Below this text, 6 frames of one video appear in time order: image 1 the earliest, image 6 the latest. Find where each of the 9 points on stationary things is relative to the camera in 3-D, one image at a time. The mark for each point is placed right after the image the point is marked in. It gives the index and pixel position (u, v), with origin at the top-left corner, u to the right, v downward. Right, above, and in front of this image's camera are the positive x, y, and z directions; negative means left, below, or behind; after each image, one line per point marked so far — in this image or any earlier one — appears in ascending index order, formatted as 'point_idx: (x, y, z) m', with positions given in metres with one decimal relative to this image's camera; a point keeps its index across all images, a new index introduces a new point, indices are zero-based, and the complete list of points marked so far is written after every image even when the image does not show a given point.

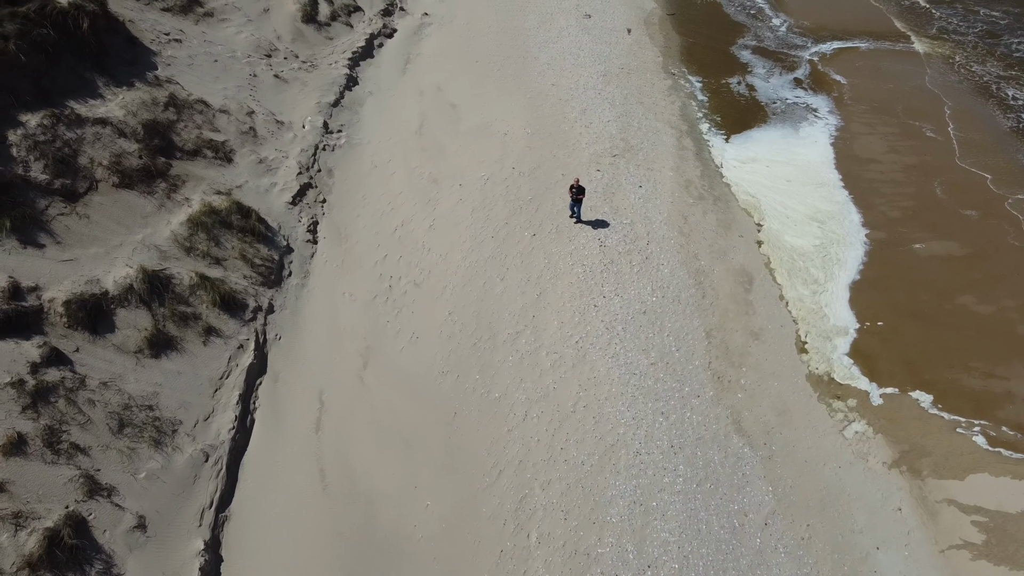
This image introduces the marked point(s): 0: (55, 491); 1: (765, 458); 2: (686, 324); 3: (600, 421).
0: (-6.8, -3.0, +11.8) m
1: (+4.7, -3.2, +15.0) m
2: (+3.9, -0.8, +17.7) m
3: (+1.7, -2.6, +15.6) m
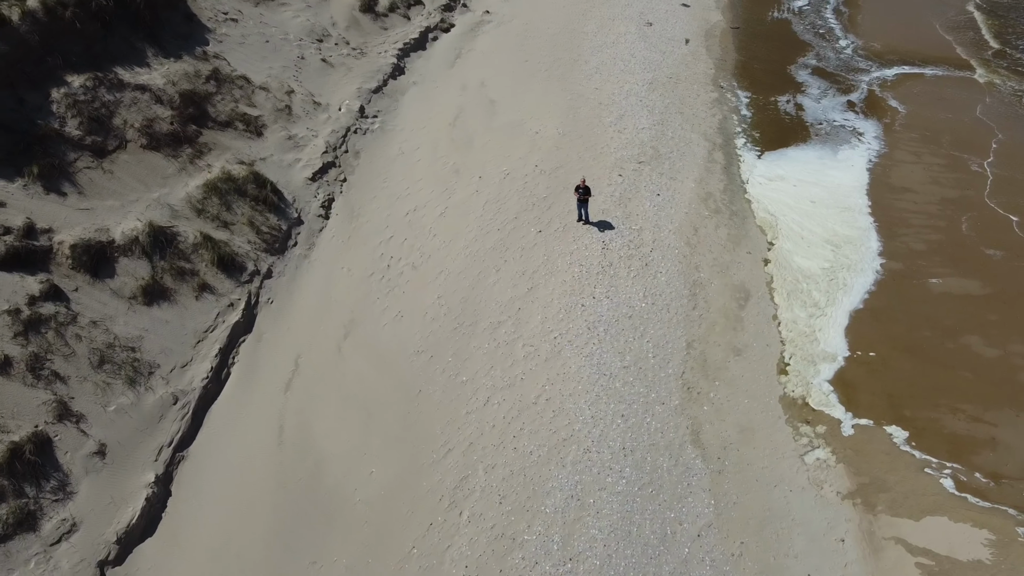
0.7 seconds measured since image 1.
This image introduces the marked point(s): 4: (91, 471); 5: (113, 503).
0: (-7.9, -2.0, +13.1) m
1: (+3.8, -3.4, +14.9) m
2: (+3.5, -1.0, +17.7) m
3: (+0.9, -2.5, +15.8) m
4: (-6.9, -3.0, +13.1) m
5: (-6.5, -3.5, +13.0) m
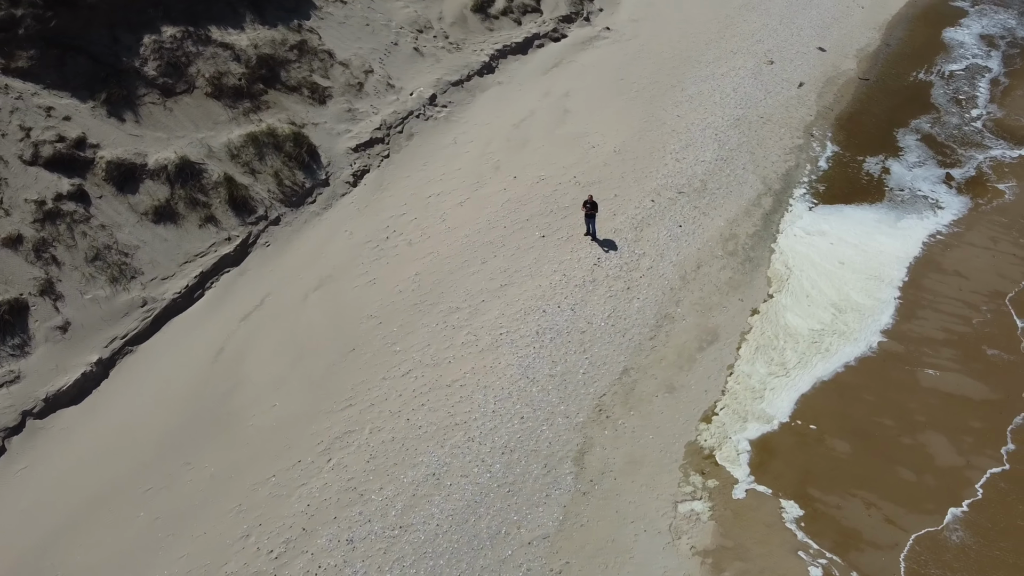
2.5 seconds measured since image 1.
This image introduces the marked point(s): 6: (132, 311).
0: (-9.9, +0.1, +16.1) m
1: (+1.2, -3.8, +14.8) m
2: (+2.2, -1.5, +17.6) m
3: (-1.0, -2.3, +16.4) m
4: (-9.2, -1.0, +15.9) m
5: (-8.9, -1.6, +15.6) m
6: (-8.1, -0.5, +16.9) m
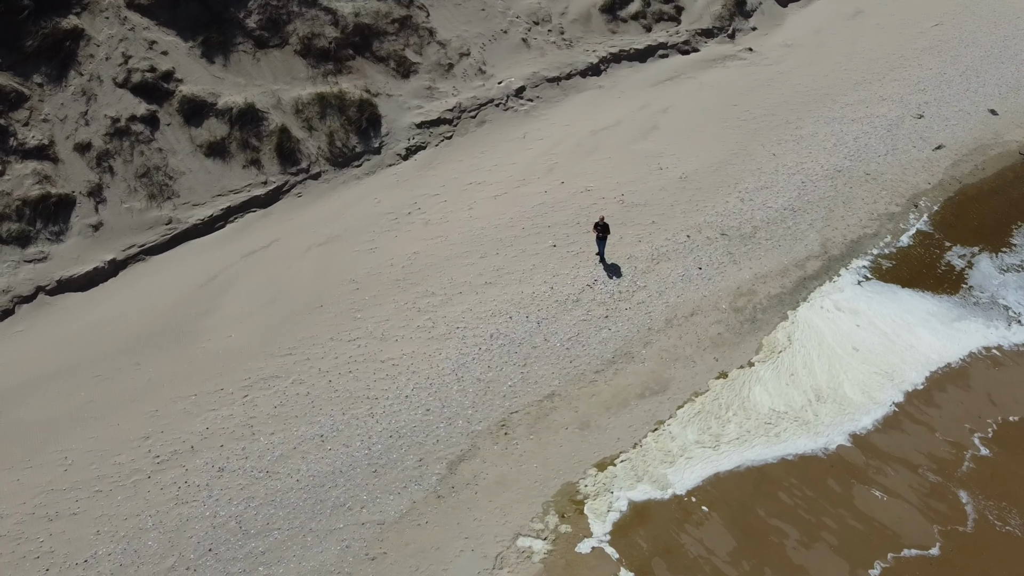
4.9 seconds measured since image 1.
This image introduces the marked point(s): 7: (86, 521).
0: (-10.5, +2.6, +19.3) m
1: (-1.4, -3.9, +15.1) m
2: (+0.8, -1.9, +17.4) m
3: (-2.7, -2.0, +17.2) m
4: (-10.2, +1.3, +18.9) m
5: (-10.2, +0.7, +18.6) m
6: (-8.7, +1.5, +19.6) m
7: (-7.7, -4.2, +14.5) m
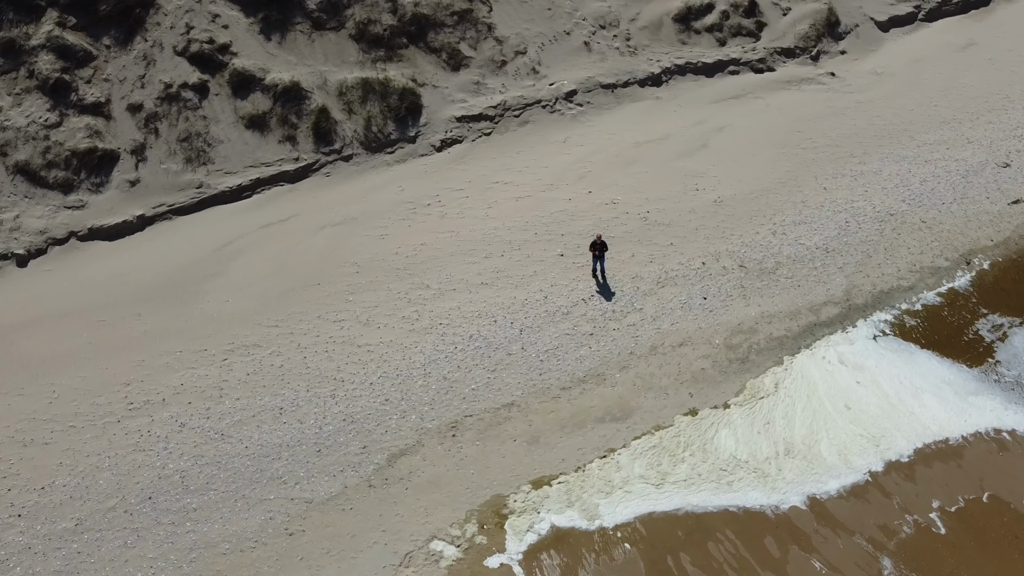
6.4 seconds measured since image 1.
0: (-10.1, +3.9, +20.8) m
1: (-2.8, -3.8, +15.4) m
2: (+0.1, -2.1, +17.3) m
3: (-3.4, -1.7, +17.7) m
4: (-10.0, +2.5, +20.4) m
5: (-10.1, +2.0, +20.2) m
6: (-8.5, +2.6, +20.8) m
7: (-9.1, -3.2, +15.8) m
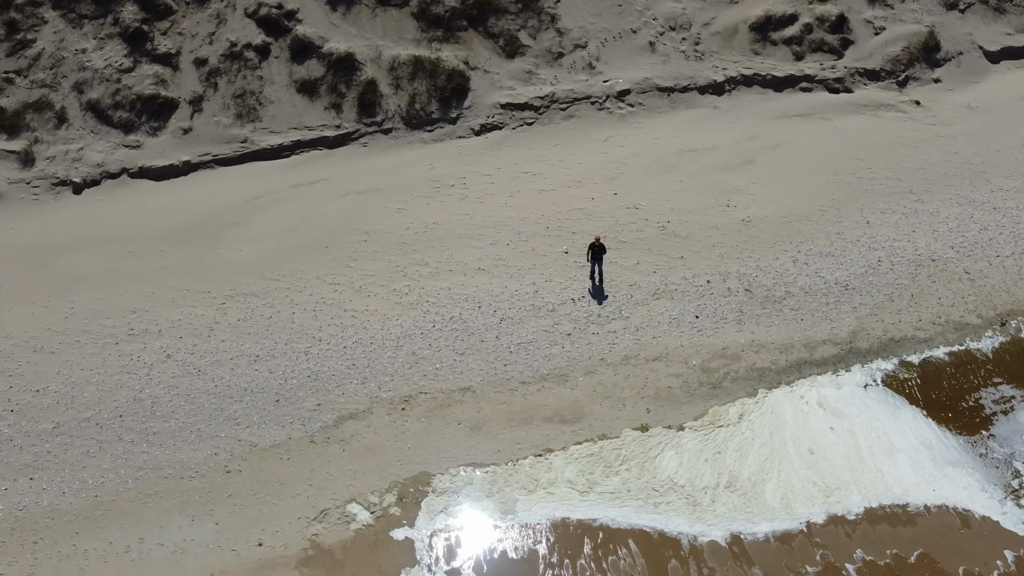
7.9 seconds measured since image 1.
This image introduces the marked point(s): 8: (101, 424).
0: (-9.3, +5.6, +22.6) m
1: (-4.1, -3.1, +16.3) m
2: (-0.8, -1.9, +17.6) m
3: (-4.1, -0.9, +18.6) m
4: (-9.4, +4.3, +22.2) m
5: (-9.6, +3.7, +22.0) m
6: (-7.8, +4.1, +22.4) m
7: (-10.1, -1.6, +17.7) m
8: (-8.5, -2.8, +16.4) m
